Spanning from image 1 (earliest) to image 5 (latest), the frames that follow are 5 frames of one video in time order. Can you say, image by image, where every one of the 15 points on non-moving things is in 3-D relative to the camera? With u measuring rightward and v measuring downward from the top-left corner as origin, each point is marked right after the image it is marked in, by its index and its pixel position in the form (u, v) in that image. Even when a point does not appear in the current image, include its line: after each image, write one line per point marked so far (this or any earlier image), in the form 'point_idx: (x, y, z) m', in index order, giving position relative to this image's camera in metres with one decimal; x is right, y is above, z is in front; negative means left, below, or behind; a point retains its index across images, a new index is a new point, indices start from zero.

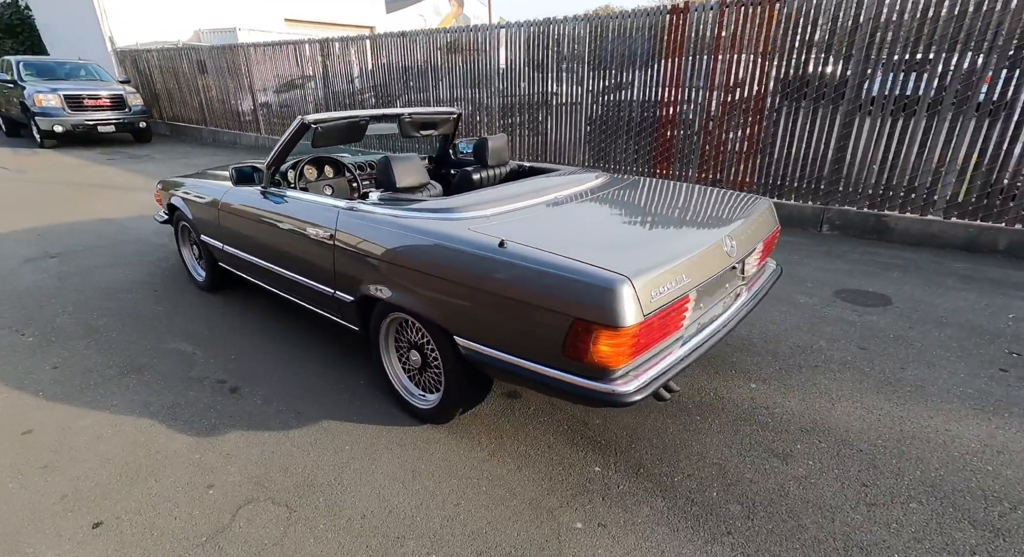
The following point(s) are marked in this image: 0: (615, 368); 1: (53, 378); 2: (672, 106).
0: (+0.4, -0.3, +1.8) m
1: (-2.7, -0.6, +3.0) m
2: (+2.1, +2.2, +6.5) m
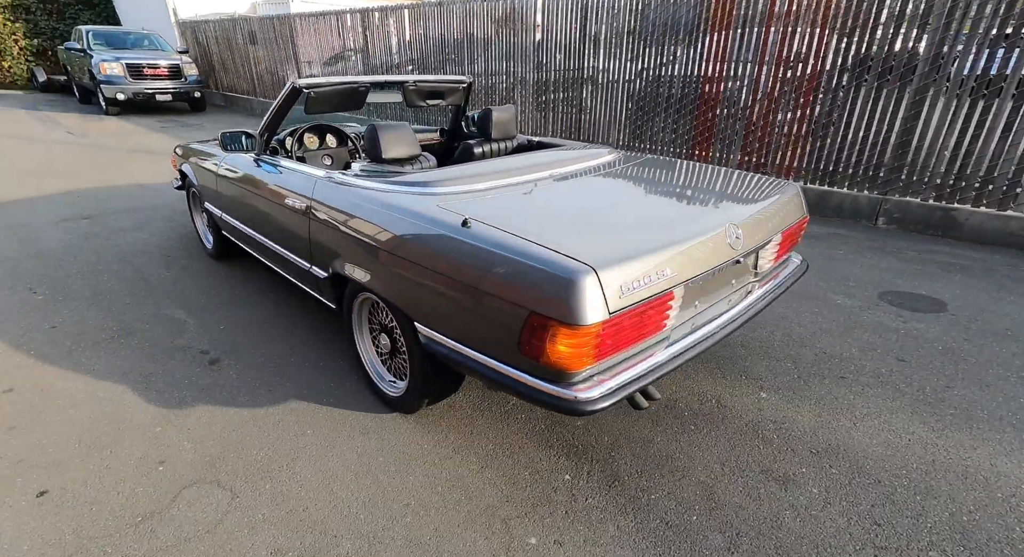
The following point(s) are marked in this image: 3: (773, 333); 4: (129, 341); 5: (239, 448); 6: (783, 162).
0: (+0.2, -0.3, +1.6) m
1: (-2.8, -0.3, +3.0) m
2: (+2.4, +2.3, +6.0) m
3: (+1.6, -0.3, +3.0) m
4: (-2.3, -0.4, +3.0) m
5: (-1.2, -0.7, +2.2) m
6: (+3.2, +1.4, +5.8) m
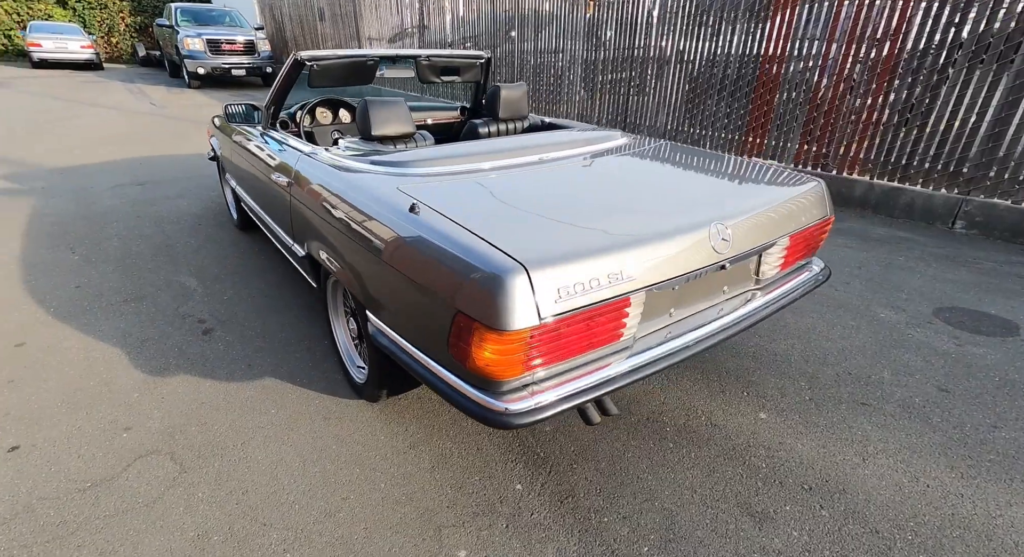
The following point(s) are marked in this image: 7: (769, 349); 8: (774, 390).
0: (0.0, -0.3, +1.4) m
1: (-2.8, -0.1, +3.2) m
2: (+2.9, +2.3, +5.4) m
3: (+1.5, -0.4, +2.7) m
4: (-2.3, -0.2, +3.1) m
5: (-1.3, -0.6, +2.2) m
6: (+3.5, +1.3, +5.2) m
7: (+1.4, -0.4, +2.7) m
8: (+1.2, -0.5, +2.4) m
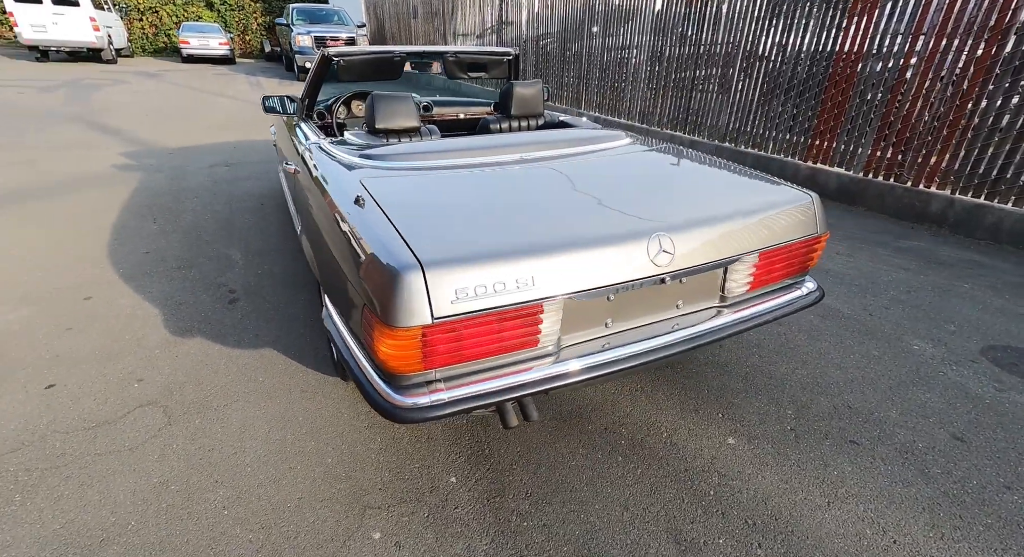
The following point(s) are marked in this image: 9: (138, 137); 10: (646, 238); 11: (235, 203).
0: (-0.3, -0.3, +1.5) m
1: (-2.8, +0.1, +3.7) m
2: (+3.4, +2.1, +4.9) m
3: (+1.4, -0.5, +2.5) m
4: (-2.3, 0.0, +3.5) m
5: (-1.5, -0.5, +2.4) m
6: (+3.9, +1.1, +4.6) m
7: (+1.3, -0.5, +2.5) m
8: (+1.1, -0.6, +2.2) m
9: (-6.3, +2.4, +8.4) m
10: (+0.4, +0.1, +1.6) m
11: (-2.8, +0.8, +5.0) m
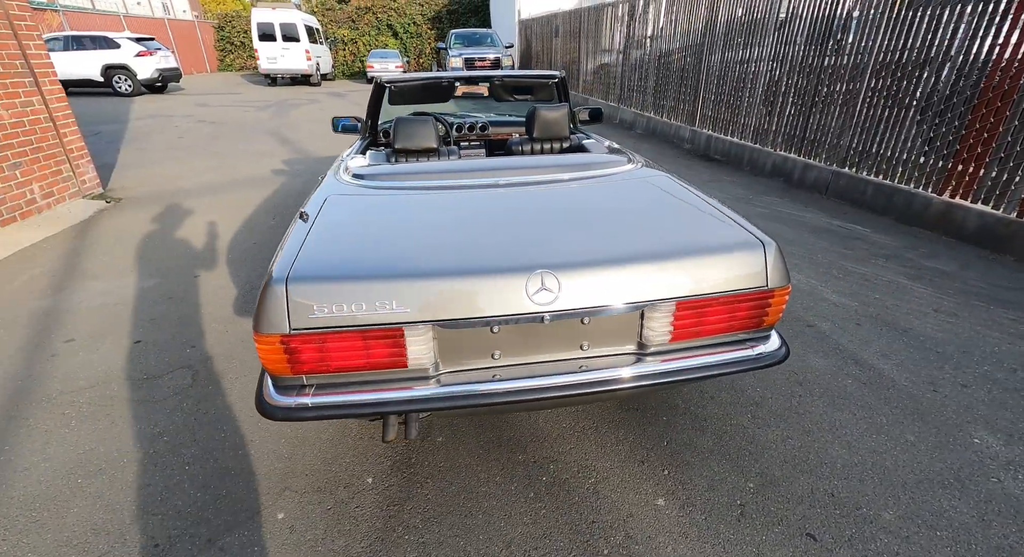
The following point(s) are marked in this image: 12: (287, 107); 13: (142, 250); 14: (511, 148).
0: (-0.7, -0.3, +1.6) m
1: (-2.4, +0.2, +4.5) m
2: (+4.0, +1.6, +3.9) m
3: (+1.2, -0.7, +2.1) m
4: (-2.0, +0.1, +4.2) m
5: (-1.6, -0.5, +2.9) m
6: (+4.3, +0.5, +3.5) m
7: (+1.0, -0.7, +2.2) m
8: (+0.8, -0.8, +1.9) m
9: (-4.2, +2.6, +10.1) m
10: (+0.1, 0.0, +1.6) m
11: (-2.0, +0.8, +5.8) m
12: (-6.8, +5.1, +15.0) m
13: (-3.3, +0.3, +4.6) m
14: (0.0, +0.8, +3.1) m
